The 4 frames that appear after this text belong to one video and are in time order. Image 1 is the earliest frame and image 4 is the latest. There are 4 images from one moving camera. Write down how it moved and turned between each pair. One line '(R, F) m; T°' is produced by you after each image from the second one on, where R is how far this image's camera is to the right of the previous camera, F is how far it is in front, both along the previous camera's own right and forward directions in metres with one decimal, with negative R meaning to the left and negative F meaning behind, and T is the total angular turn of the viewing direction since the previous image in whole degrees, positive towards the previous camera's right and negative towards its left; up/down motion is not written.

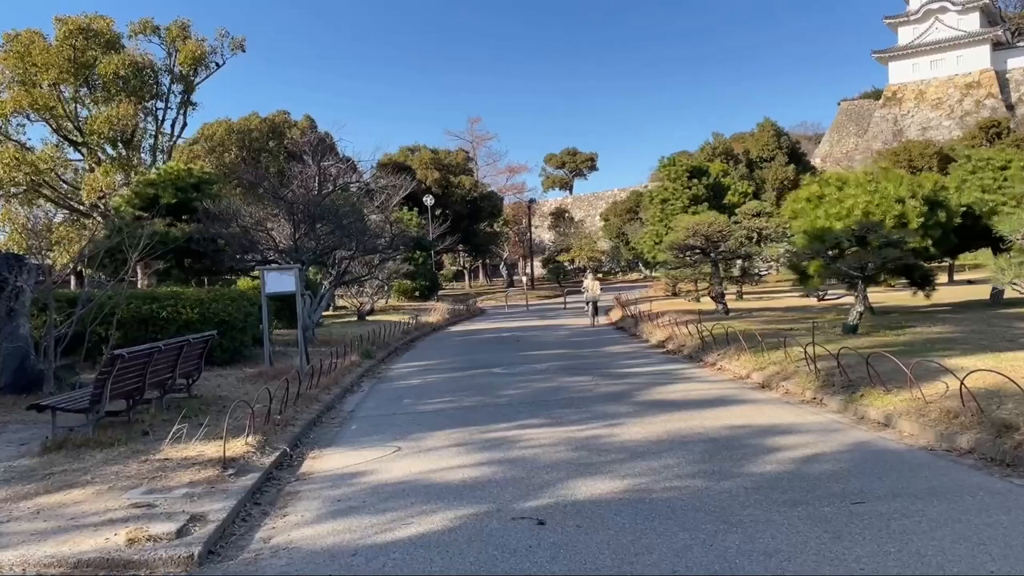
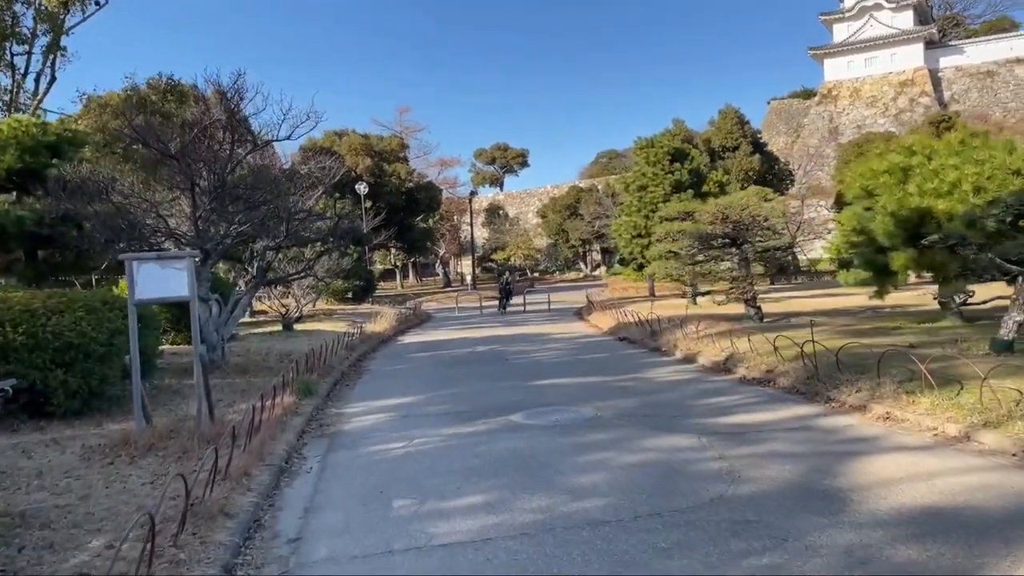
(-1.1, +4.7) m; +6°
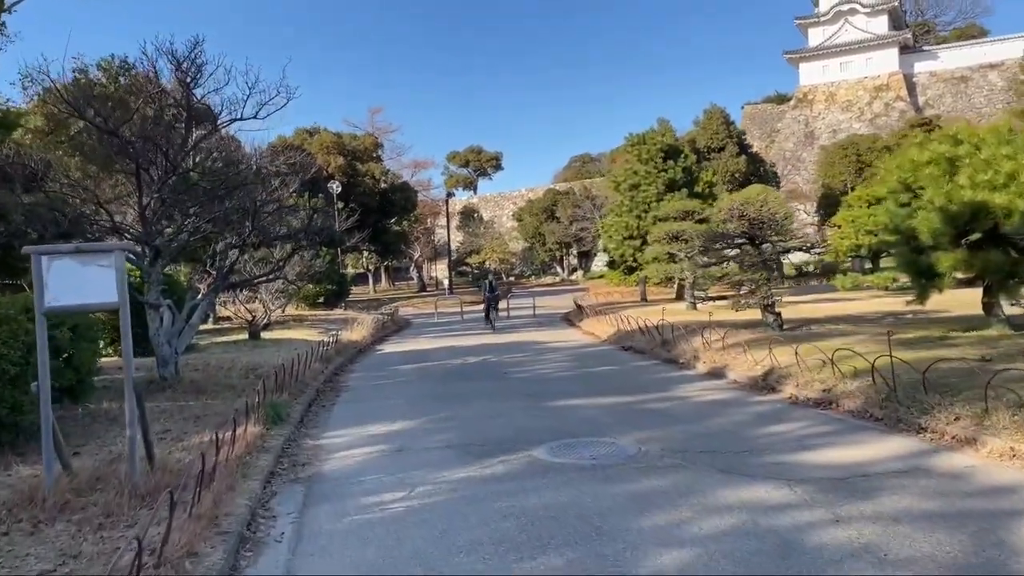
(-0.4, +1.6) m; +2°
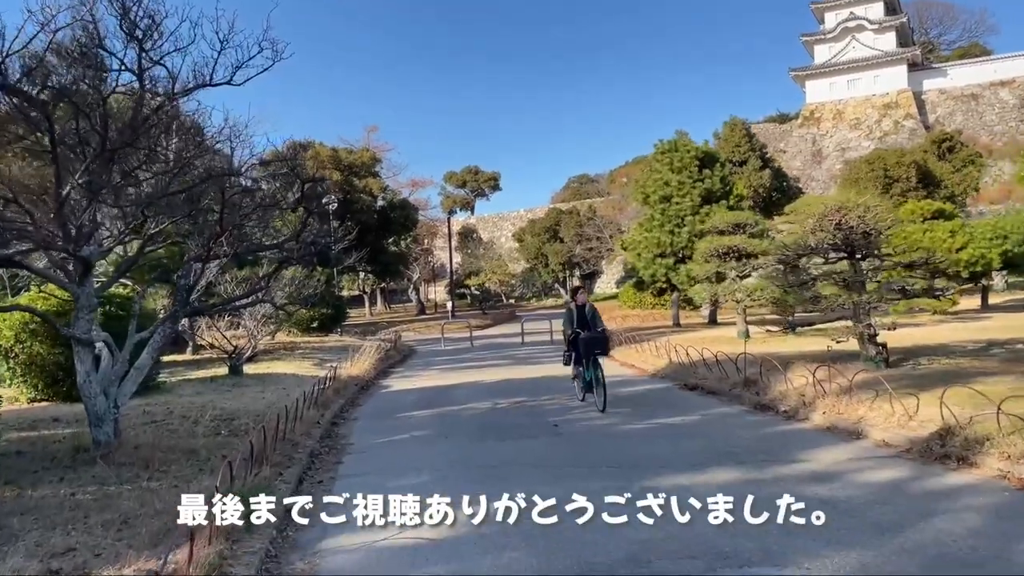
(-0.7, +2.8) m; 0°
